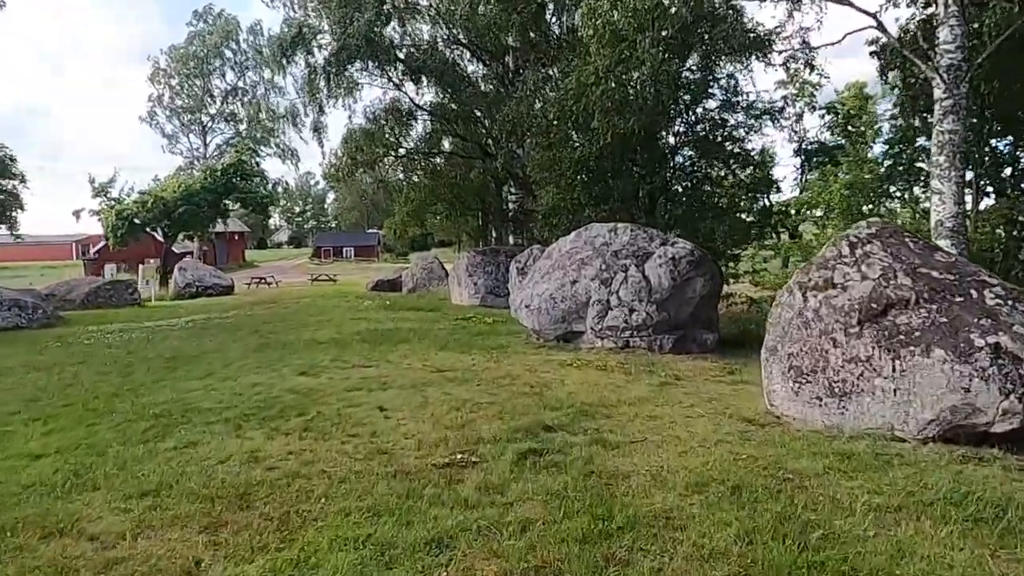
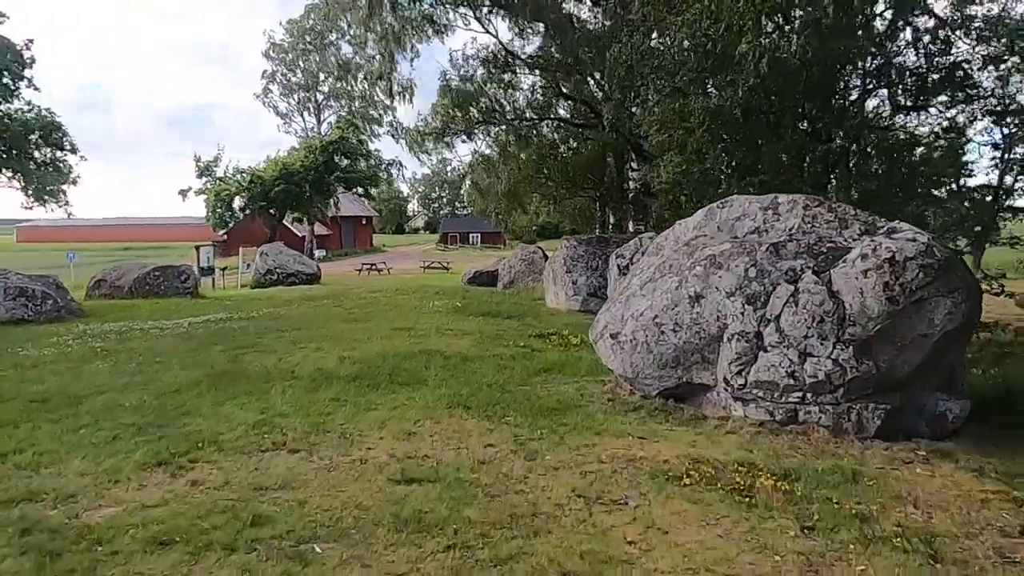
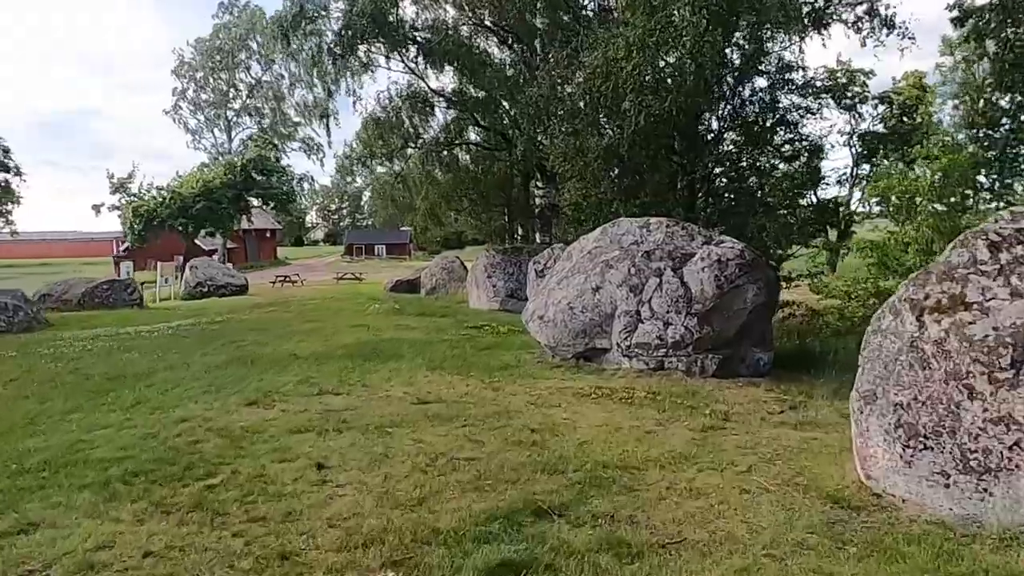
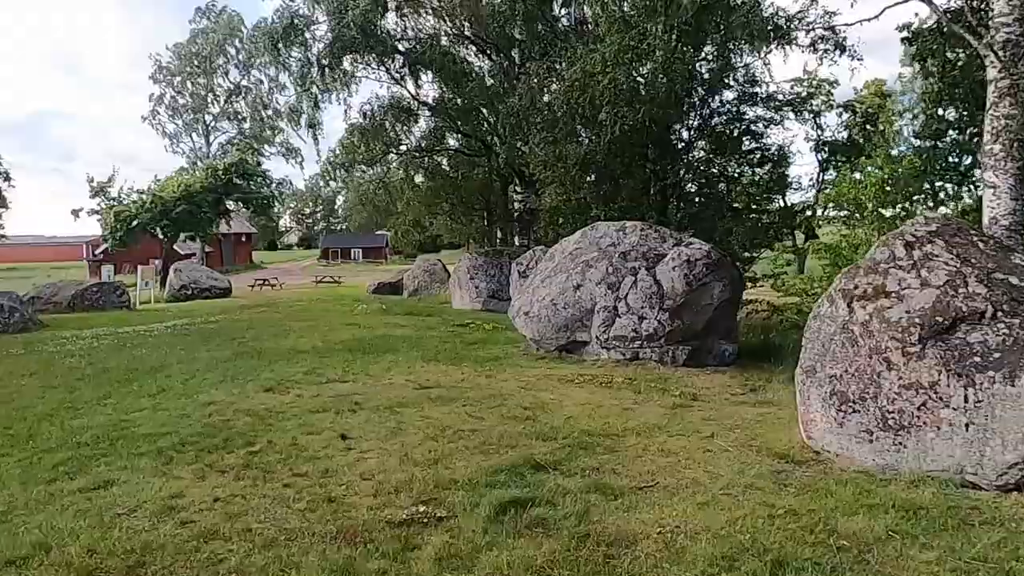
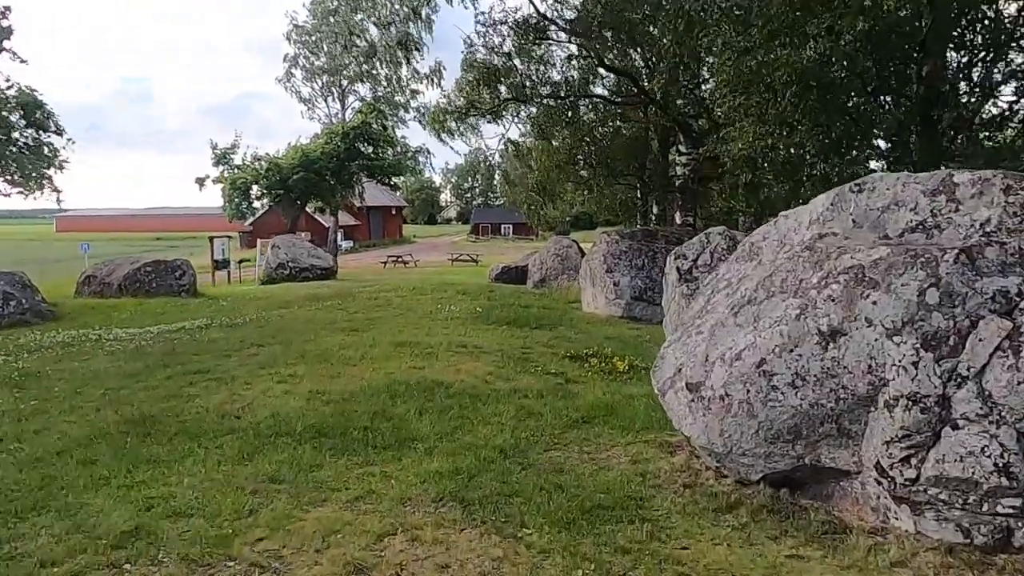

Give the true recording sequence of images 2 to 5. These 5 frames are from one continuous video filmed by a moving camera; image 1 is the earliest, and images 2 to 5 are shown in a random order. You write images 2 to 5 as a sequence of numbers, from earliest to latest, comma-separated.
4, 3, 2, 5
